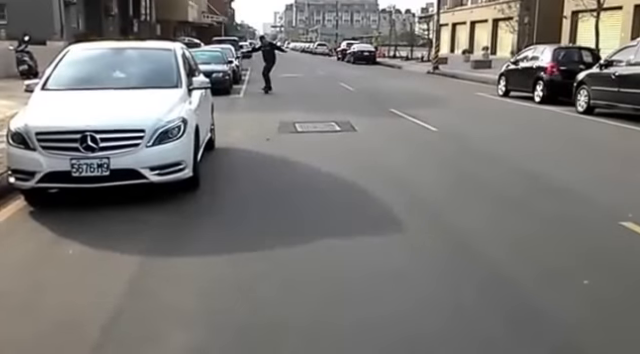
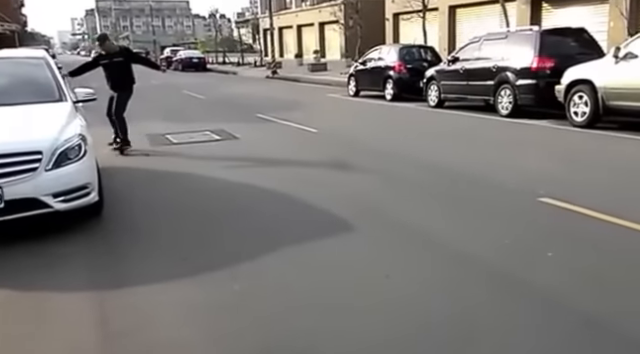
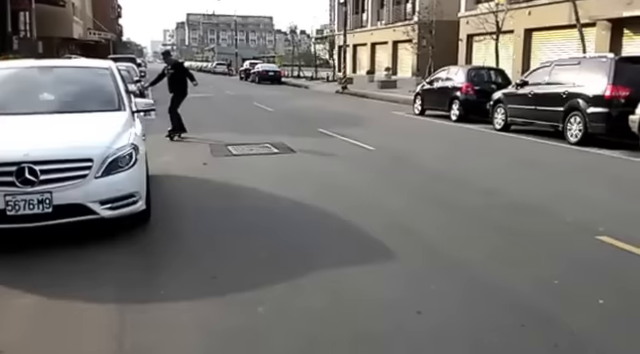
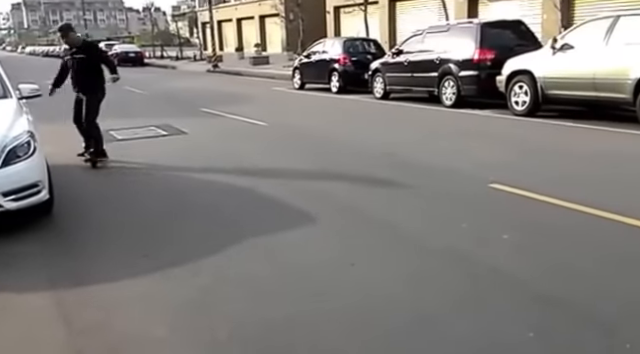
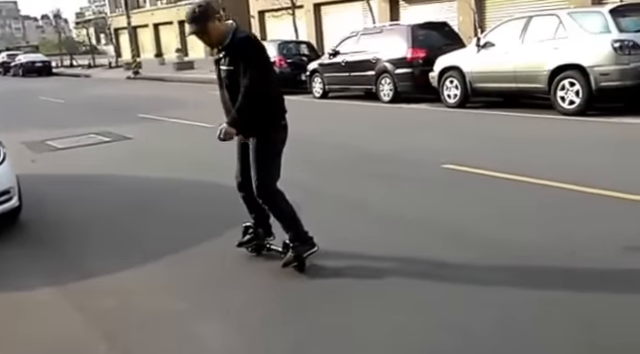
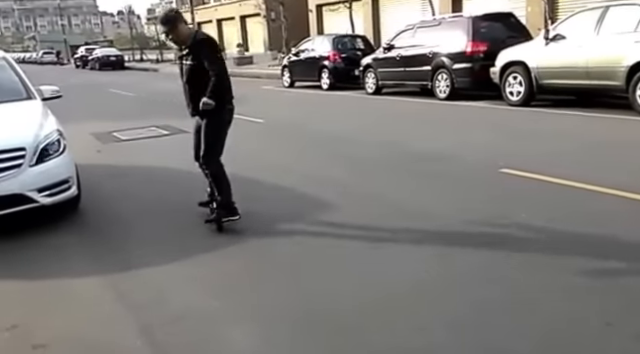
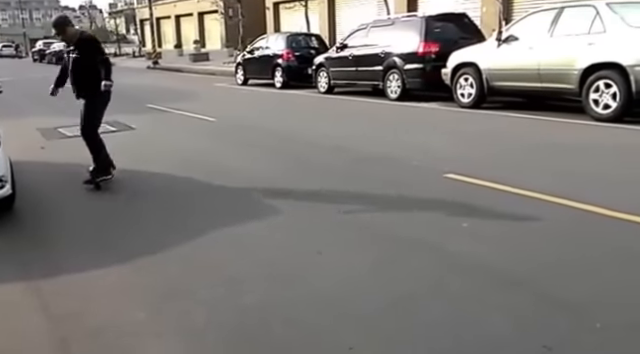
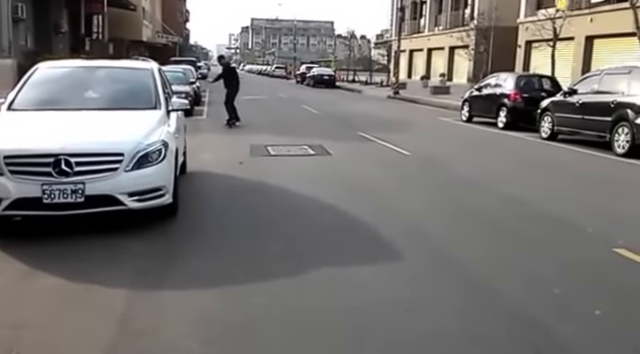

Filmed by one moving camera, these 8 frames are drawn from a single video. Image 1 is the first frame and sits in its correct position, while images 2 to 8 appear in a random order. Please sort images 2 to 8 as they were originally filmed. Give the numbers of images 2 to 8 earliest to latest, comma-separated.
8, 3, 2, 4, 7, 6, 5
